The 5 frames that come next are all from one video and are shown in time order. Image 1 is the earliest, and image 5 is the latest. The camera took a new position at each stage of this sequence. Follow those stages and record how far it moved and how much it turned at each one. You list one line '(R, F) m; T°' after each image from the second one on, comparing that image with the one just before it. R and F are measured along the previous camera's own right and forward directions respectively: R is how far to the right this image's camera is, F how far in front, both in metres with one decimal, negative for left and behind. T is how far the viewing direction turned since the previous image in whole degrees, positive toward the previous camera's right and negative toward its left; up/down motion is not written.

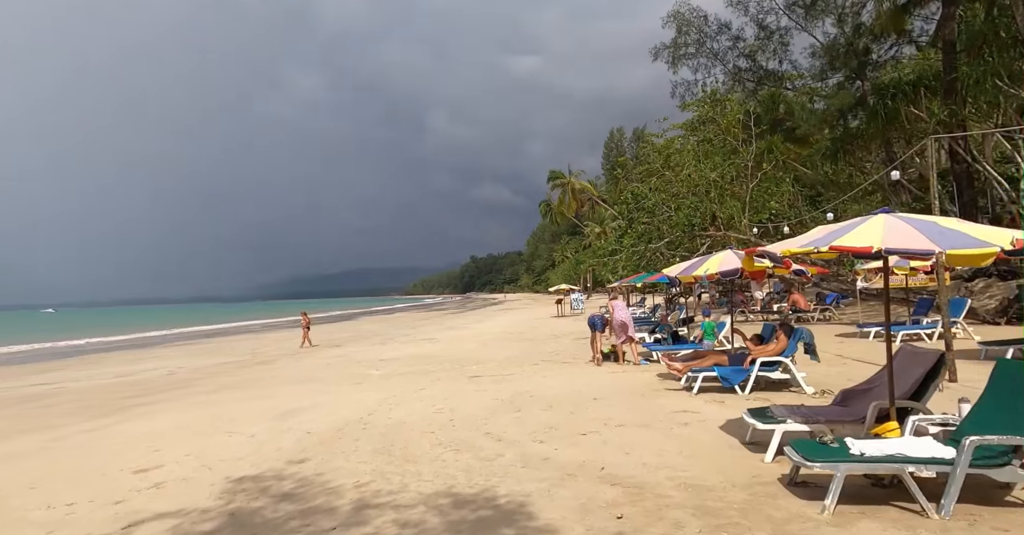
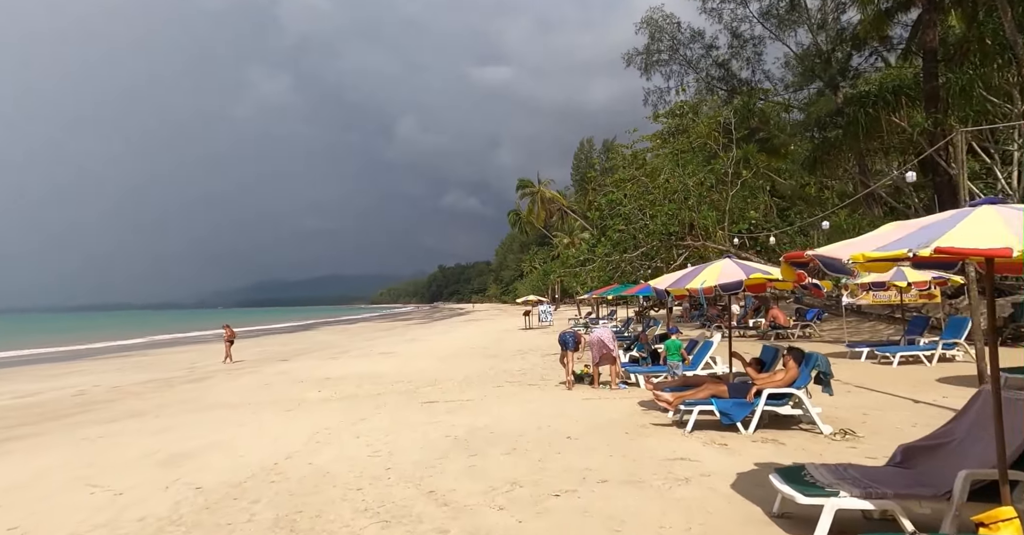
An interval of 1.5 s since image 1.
(+0.1, +1.4) m; +3°
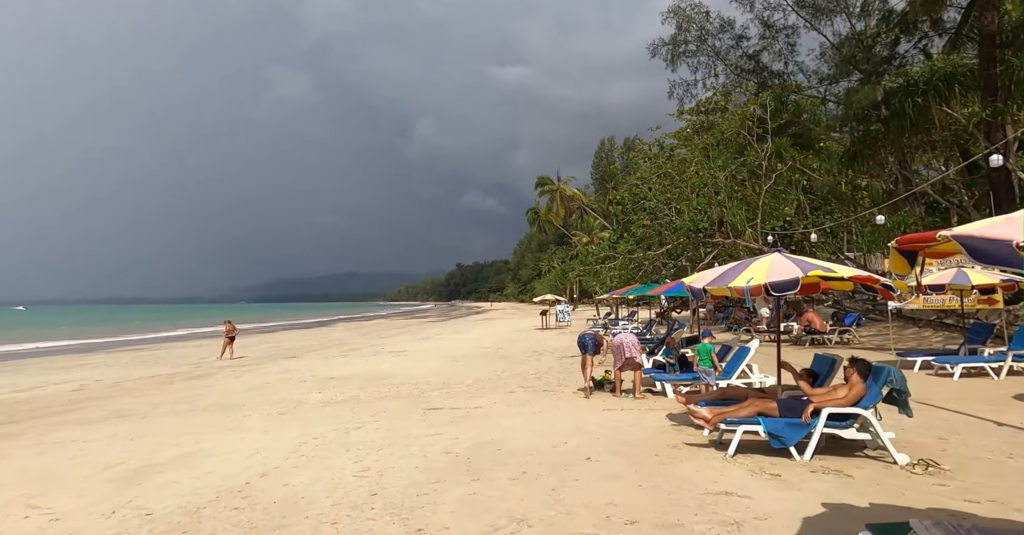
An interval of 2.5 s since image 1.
(+0.1, +0.9) m; -2°
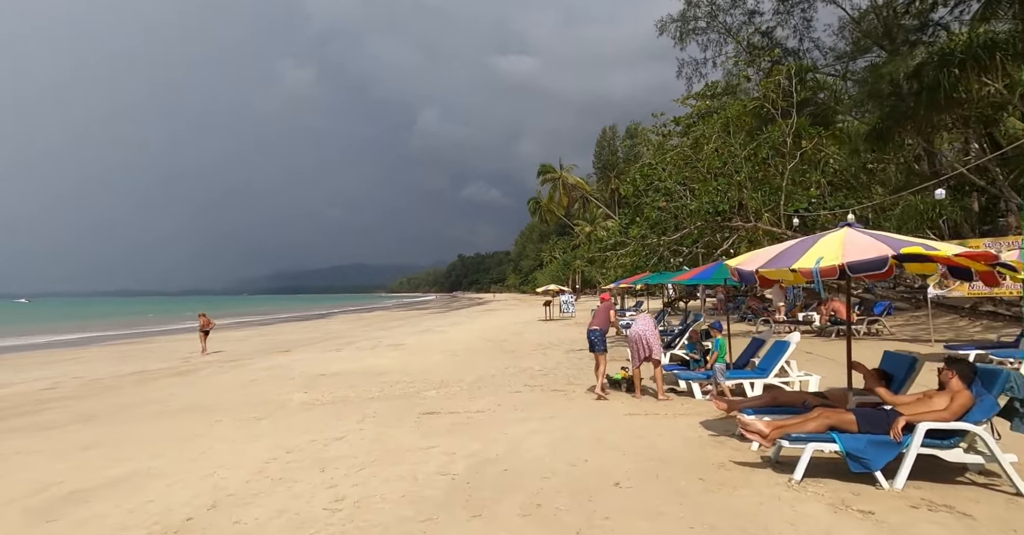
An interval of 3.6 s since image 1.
(-0.1, +1.1) m; 0°
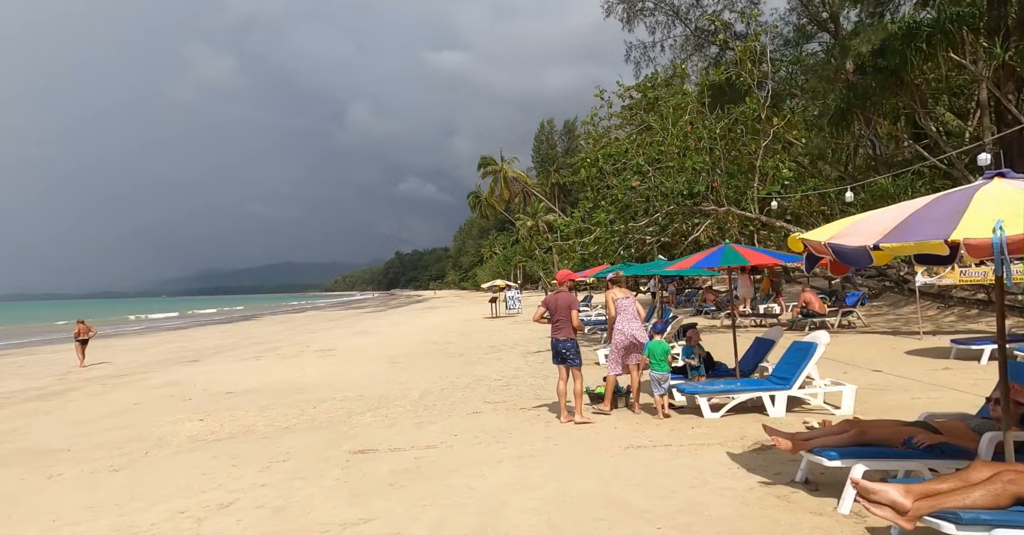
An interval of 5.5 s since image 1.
(-0.2, +1.9) m; +6°
